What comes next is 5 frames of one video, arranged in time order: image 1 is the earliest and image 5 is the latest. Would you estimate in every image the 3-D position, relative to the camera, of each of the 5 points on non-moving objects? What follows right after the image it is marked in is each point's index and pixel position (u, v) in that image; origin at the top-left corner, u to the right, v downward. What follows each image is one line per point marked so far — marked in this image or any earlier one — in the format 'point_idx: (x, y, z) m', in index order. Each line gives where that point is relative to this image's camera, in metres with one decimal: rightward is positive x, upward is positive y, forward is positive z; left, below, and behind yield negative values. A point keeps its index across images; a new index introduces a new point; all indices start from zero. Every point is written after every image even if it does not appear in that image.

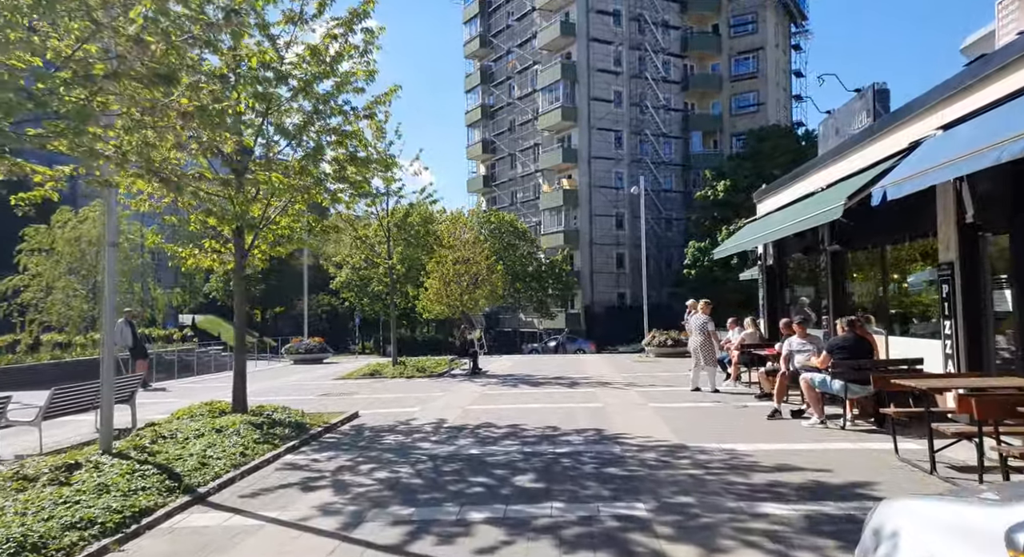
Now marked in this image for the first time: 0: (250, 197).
0: (-3.9, +1.2, +10.1) m
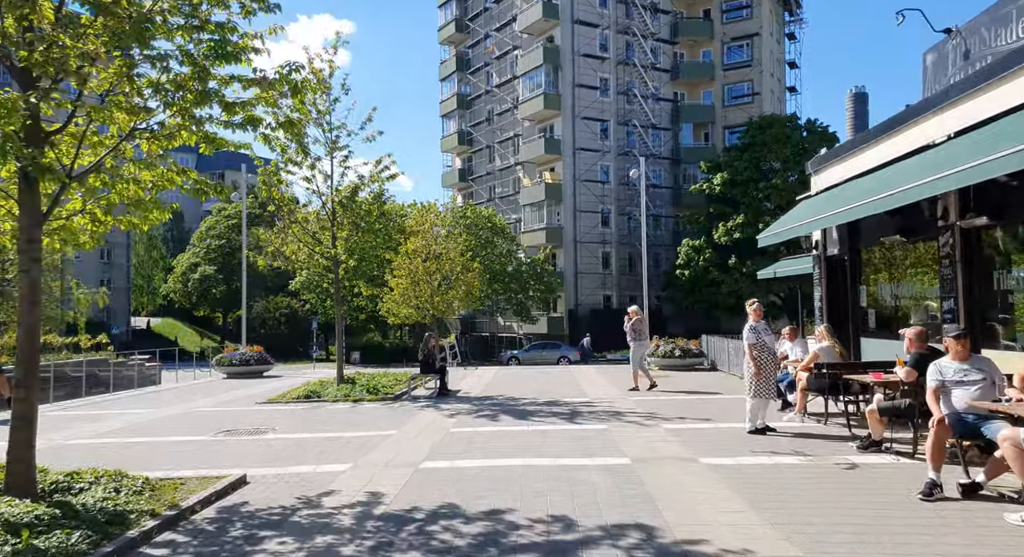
0: (-4.1, +1.4, +5.9) m
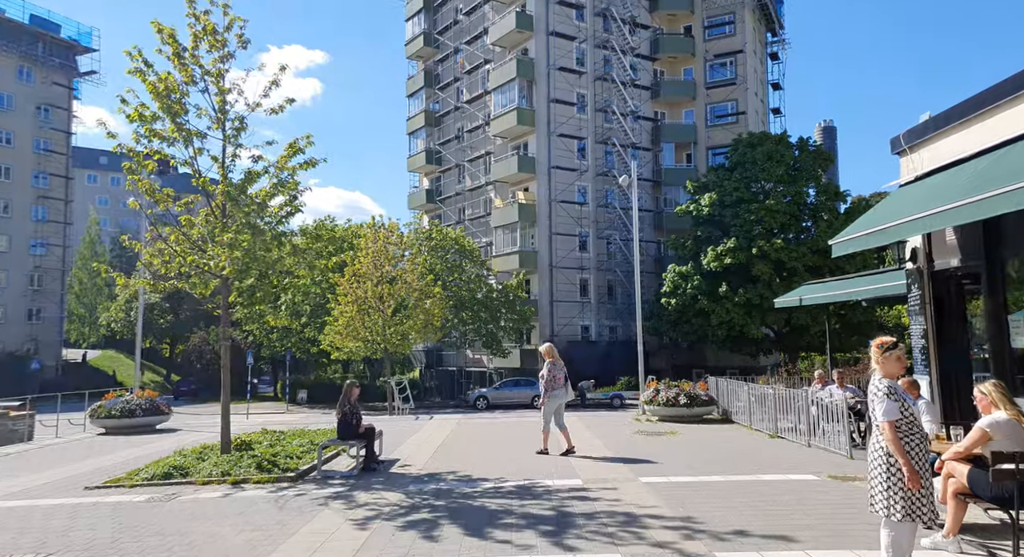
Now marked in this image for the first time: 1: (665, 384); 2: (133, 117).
0: (-4.4, +1.4, +1.6) m
1: (+4.1, -2.8, +18.1) m
2: (-5.9, +2.5, +10.6) m
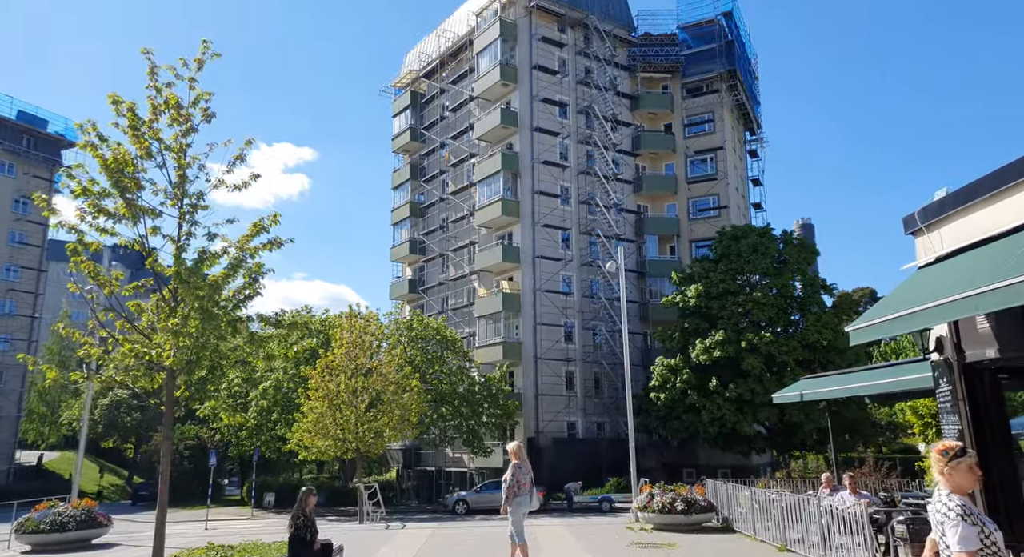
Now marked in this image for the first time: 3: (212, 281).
0: (-4.4, +1.4, +0.7) m
1: (+3.6, -5.1, +16.7) m
2: (-6.1, +1.2, +9.7) m
3: (-4.5, 0.0, +10.3) m
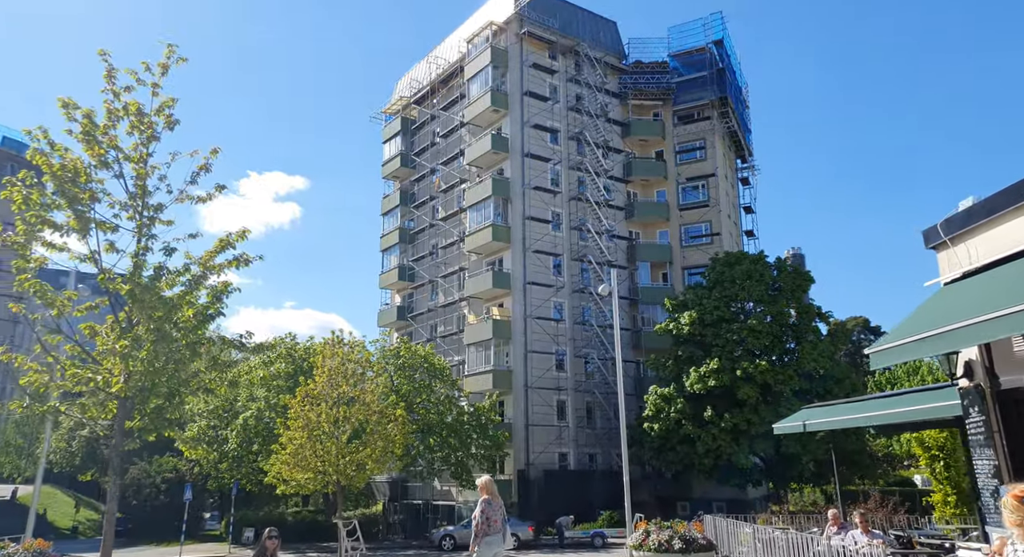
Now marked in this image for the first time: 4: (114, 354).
0: (-4.5, +1.5, -0.1) m
1: (+3.3, -5.7, +15.7) m
2: (-6.3, +1.0, +8.9) m
3: (-4.7, -0.3, +9.5) m
4: (-5.3, -1.0, +9.2) m
